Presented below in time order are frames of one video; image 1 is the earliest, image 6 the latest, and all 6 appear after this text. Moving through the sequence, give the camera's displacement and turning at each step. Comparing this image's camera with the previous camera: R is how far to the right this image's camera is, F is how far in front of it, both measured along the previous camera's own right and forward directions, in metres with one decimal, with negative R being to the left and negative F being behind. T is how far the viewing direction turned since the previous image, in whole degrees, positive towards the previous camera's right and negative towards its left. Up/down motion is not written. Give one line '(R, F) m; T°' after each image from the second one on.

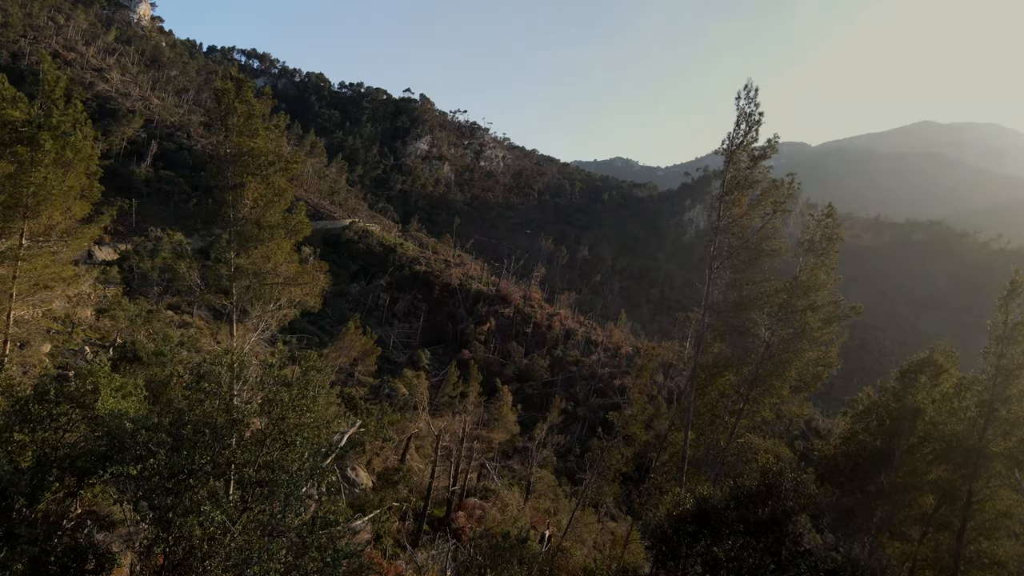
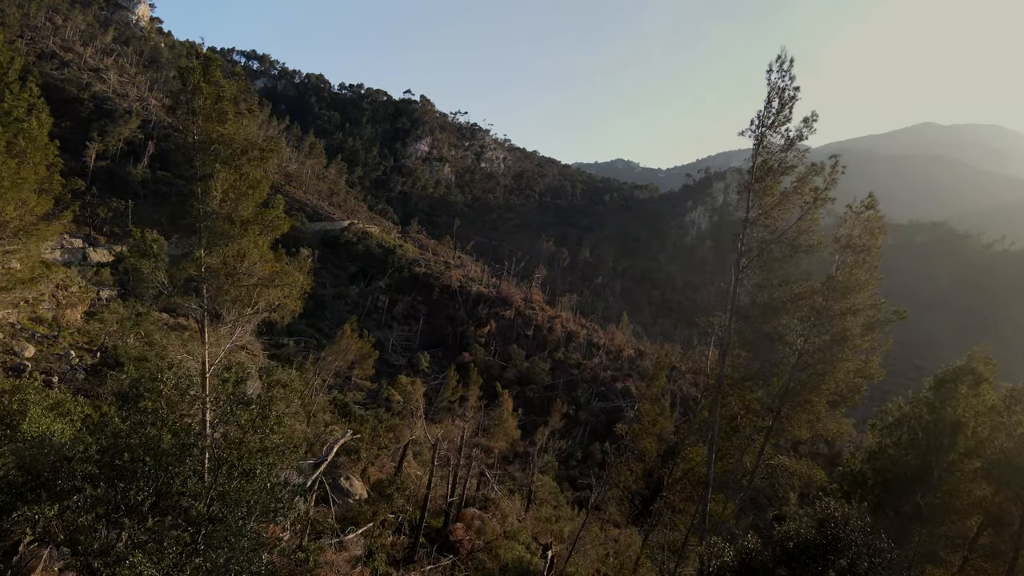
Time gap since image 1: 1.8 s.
(0.0, +0.6) m; 0°
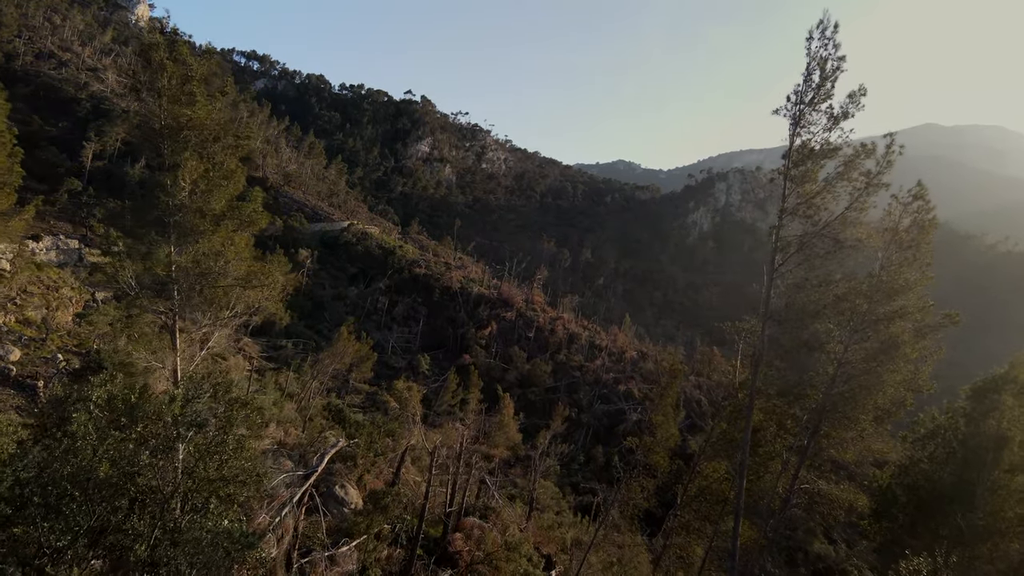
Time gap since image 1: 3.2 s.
(0.0, +0.5) m; 0°
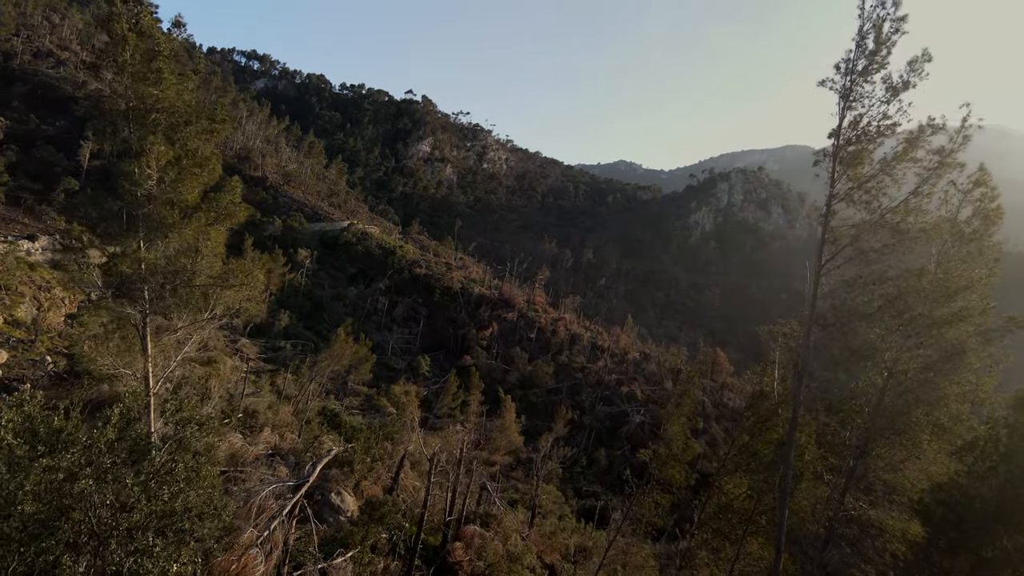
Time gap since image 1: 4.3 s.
(0.0, +0.5) m; 0°
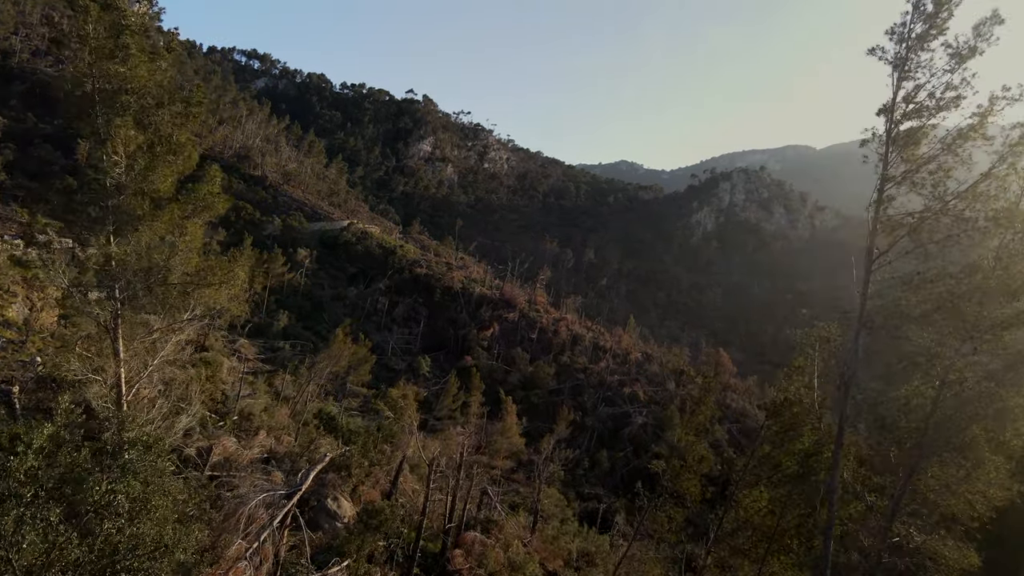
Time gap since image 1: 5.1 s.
(0.0, +0.4) m; 0°
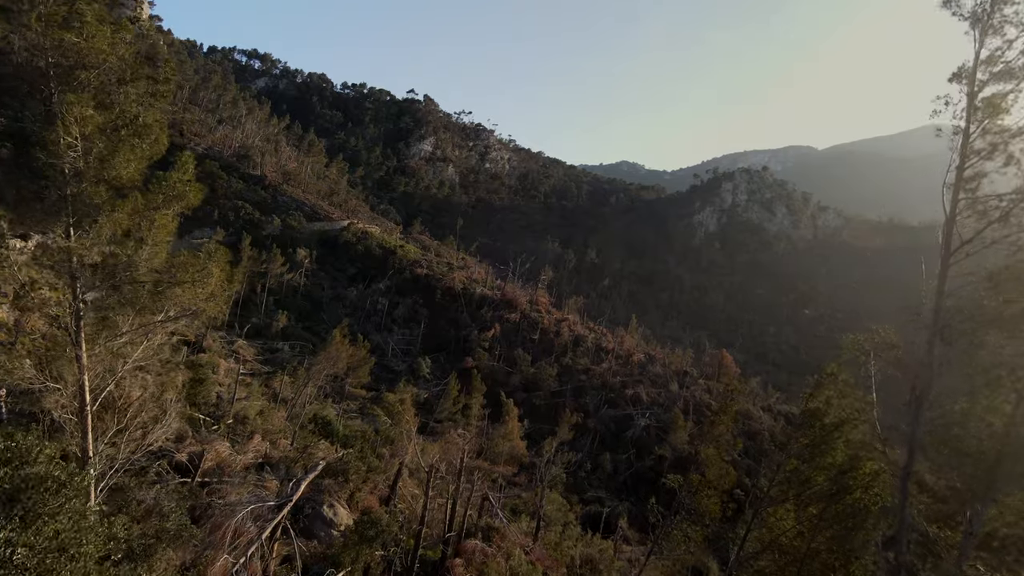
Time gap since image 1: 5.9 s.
(0.0, +0.4) m; 0°
